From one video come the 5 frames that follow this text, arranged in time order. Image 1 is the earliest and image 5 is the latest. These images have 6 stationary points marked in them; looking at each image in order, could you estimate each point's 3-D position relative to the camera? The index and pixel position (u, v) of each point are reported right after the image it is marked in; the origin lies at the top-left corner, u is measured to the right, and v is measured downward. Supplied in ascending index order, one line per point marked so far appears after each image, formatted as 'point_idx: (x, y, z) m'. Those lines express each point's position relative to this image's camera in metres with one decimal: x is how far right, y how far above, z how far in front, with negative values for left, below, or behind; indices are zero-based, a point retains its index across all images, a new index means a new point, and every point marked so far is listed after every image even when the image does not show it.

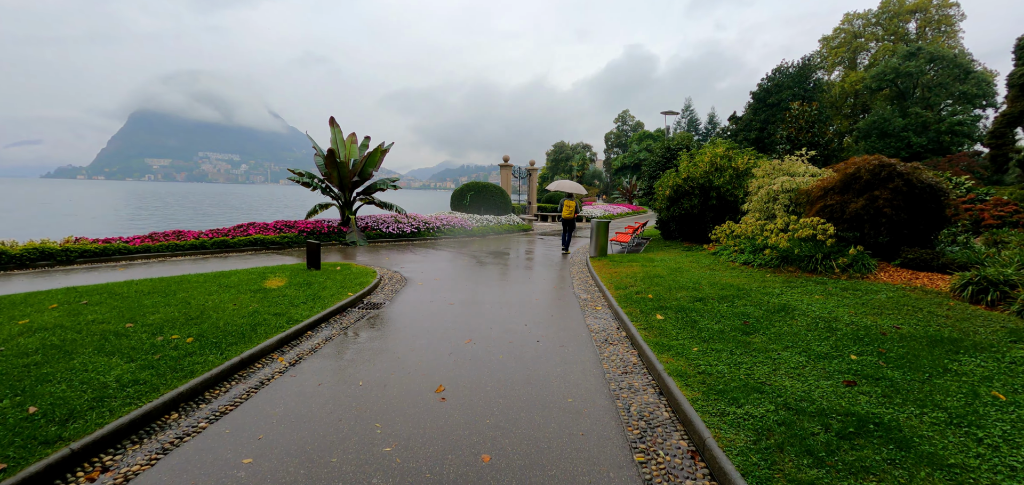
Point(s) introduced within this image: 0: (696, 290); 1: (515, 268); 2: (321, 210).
0: (+2.8, -0.7, +6.8) m
1: (+0.1, -0.6, +12.3) m
2: (-7.0, +1.2, +16.5) m
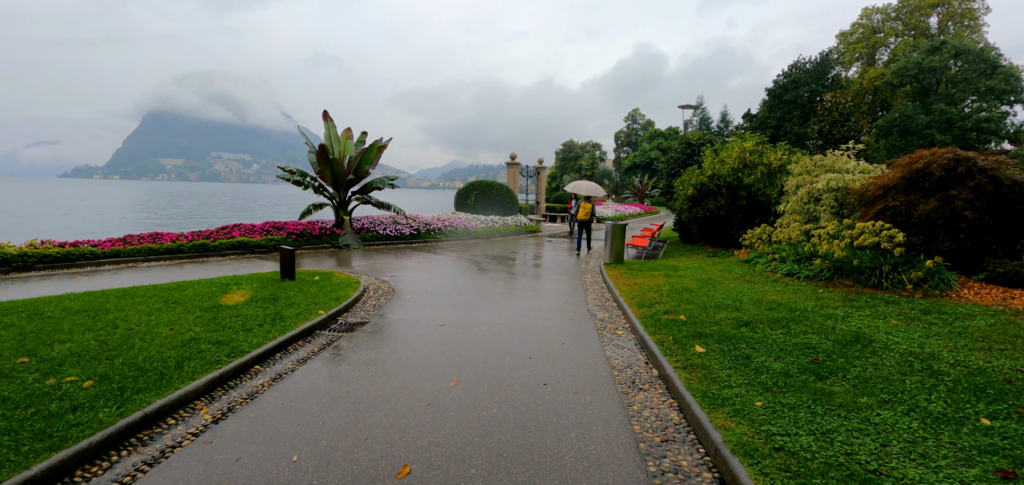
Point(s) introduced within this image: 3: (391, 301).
0: (+2.8, -0.8, +5.6) m
1: (+0.3, -0.7, +11.1) m
2: (-6.8, +1.1, +15.4) m
3: (-1.9, -0.9, +7.1) m
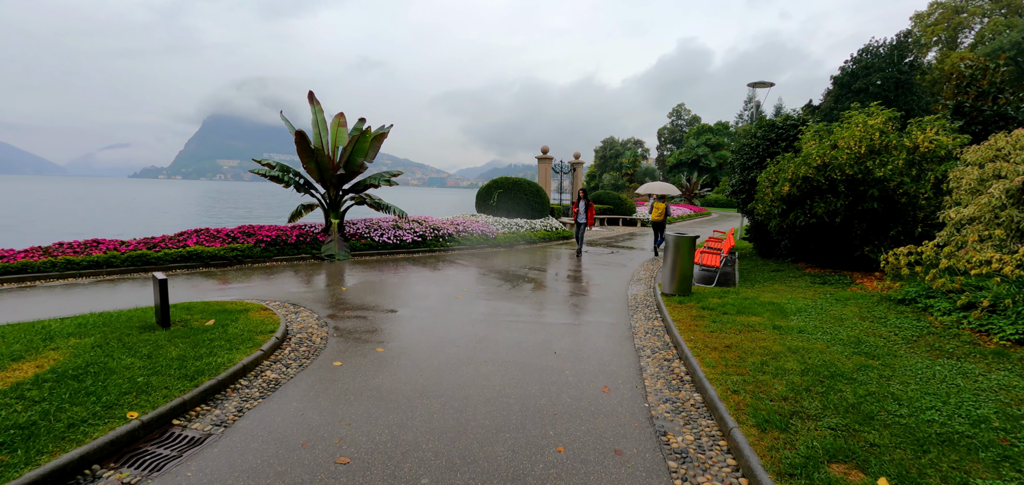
0: (+2.7, -1.2, +2.4) m
1: (+0.6, -1.0, +8.1) m
2: (-6.0, +0.9, +13.0) m
3: (-1.9, -1.2, +4.3) m
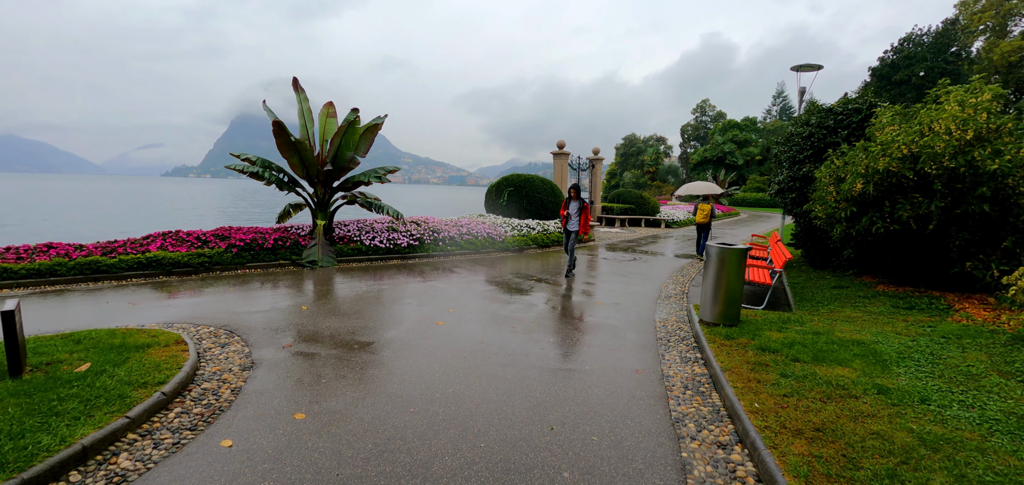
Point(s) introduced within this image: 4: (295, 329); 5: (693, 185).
0: (+2.4, -1.3, +0.9) m
1: (+0.6, -1.2, +6.7) m
2: (-5.8, +0.8, +11.9) m
3: (-2.1, -1.3, +3.0) m
4: (-2.5, -1.0, +5.1) m
5: (+5.3, +1.7, +13.0) m
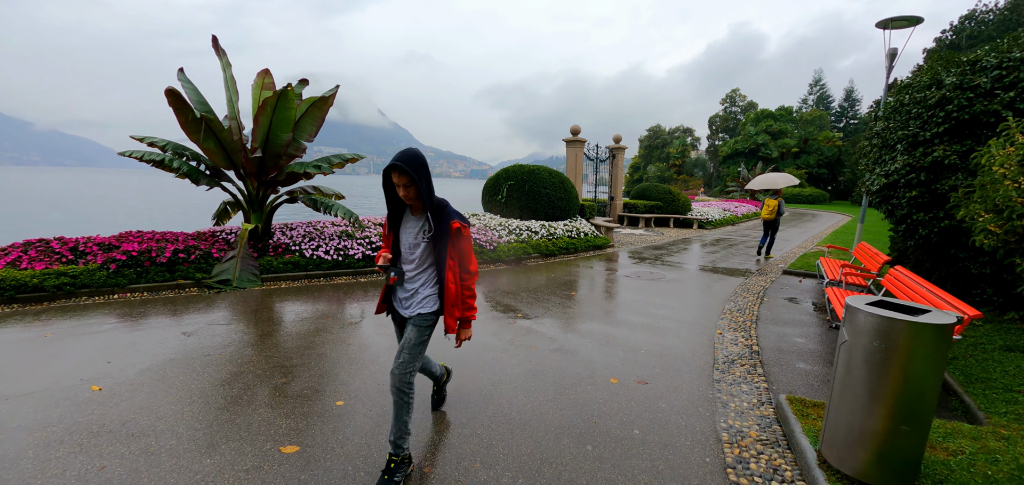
0: (+1.8, -1.7, -1.8) m
1: (+0.2, -1.4, +4.0) m
2: (-5.9, +0.7, +9.5) m
3: (-2.6, -1.6, +0.5) m
4: (-2.9, -1.3, +2.6) m
5: (+5.3, +1.4, +10.1) m
